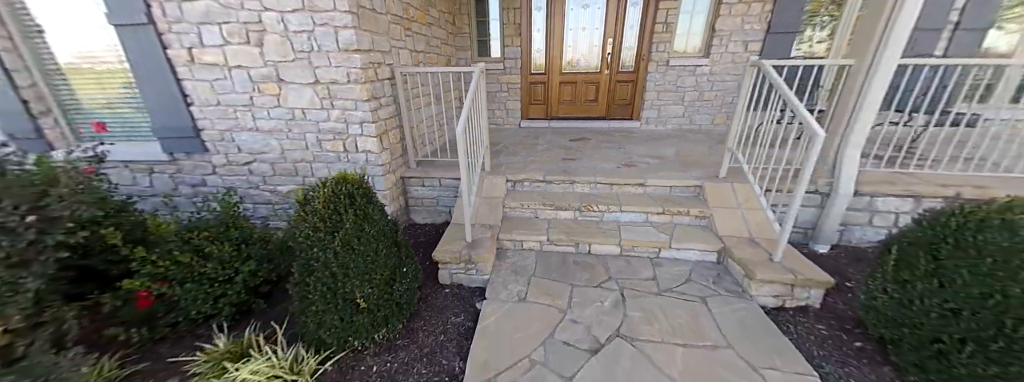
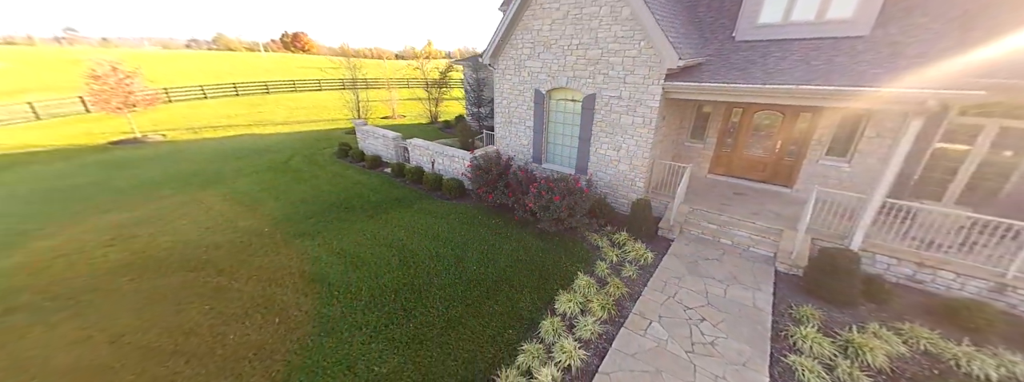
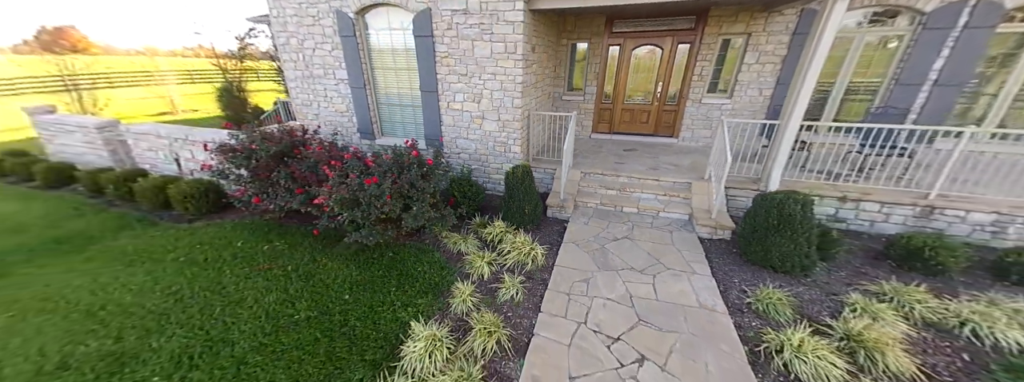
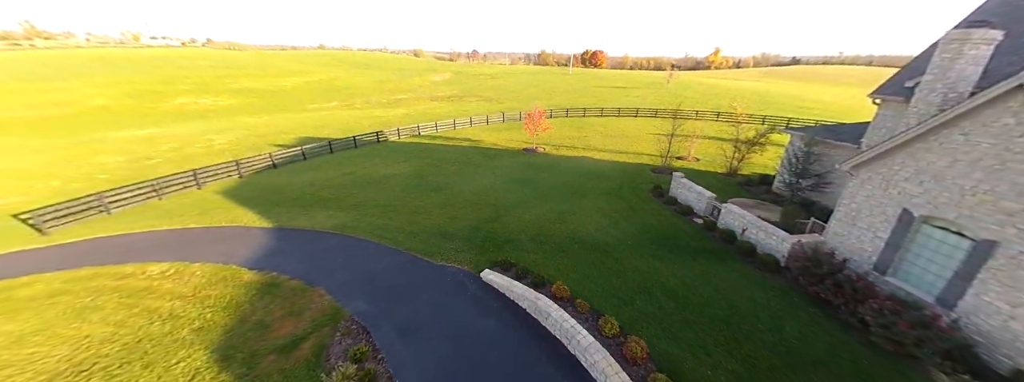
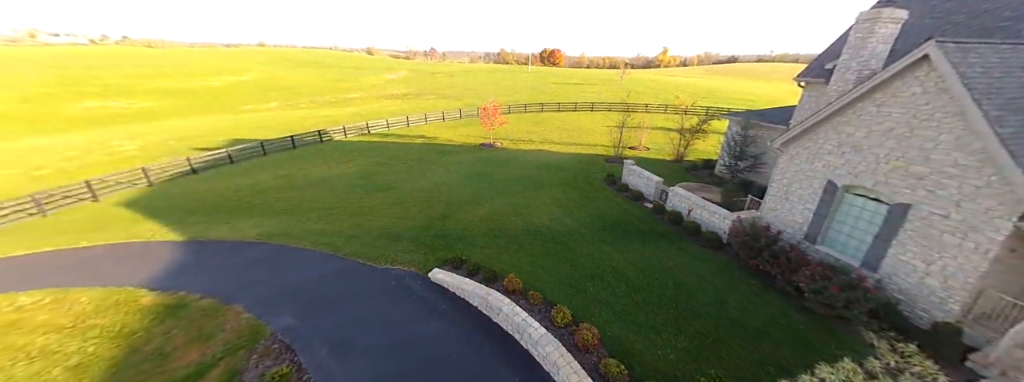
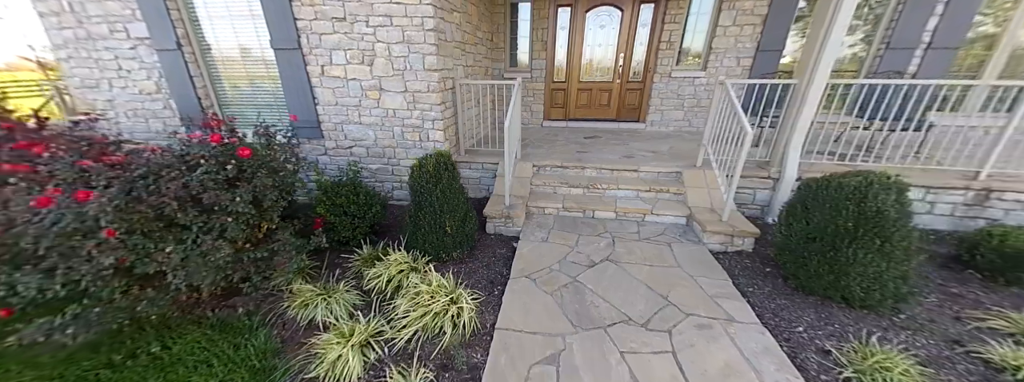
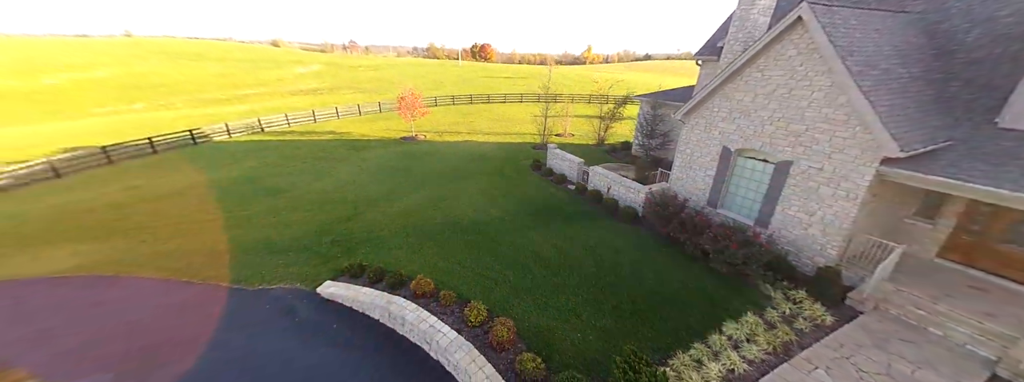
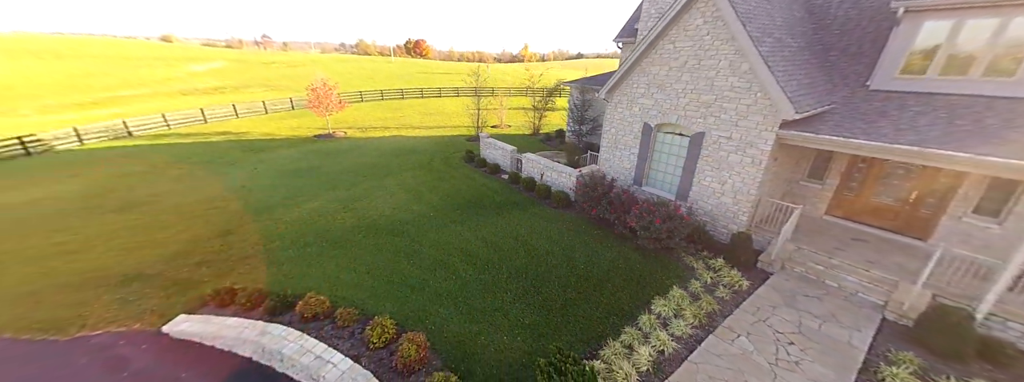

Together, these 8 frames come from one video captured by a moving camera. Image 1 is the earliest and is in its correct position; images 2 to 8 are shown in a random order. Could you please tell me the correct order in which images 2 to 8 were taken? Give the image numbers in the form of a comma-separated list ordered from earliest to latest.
6, 3, 2, 8, 7, 5, 4
